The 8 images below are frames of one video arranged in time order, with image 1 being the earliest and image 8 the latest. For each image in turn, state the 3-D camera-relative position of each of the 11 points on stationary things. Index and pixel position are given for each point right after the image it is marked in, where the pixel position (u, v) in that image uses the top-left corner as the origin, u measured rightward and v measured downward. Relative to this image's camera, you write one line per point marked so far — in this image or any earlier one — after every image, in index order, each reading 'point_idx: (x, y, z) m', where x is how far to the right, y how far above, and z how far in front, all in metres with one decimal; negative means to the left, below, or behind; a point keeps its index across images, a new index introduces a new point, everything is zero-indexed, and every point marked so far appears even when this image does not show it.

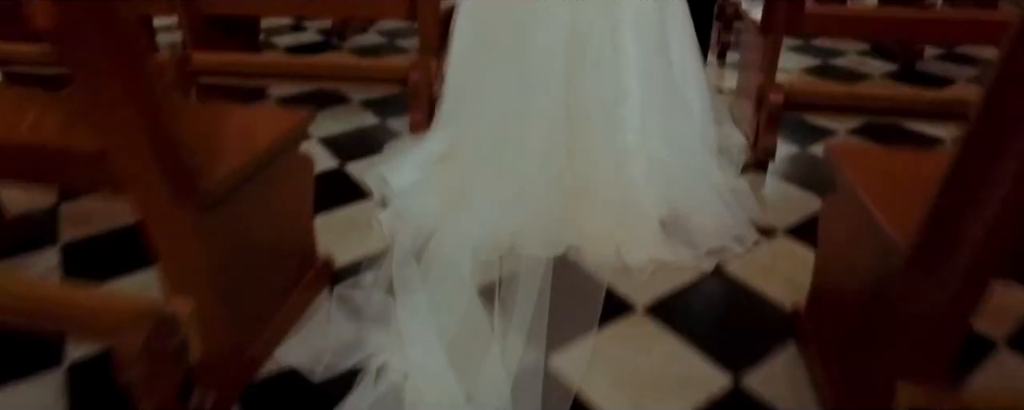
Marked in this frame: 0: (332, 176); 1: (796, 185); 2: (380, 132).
0: (-0.6, +0.1, +2.2) m
1: (+0.9, 0.0, +2.3) m
2: (-0.5, +0.2, +2.5) m
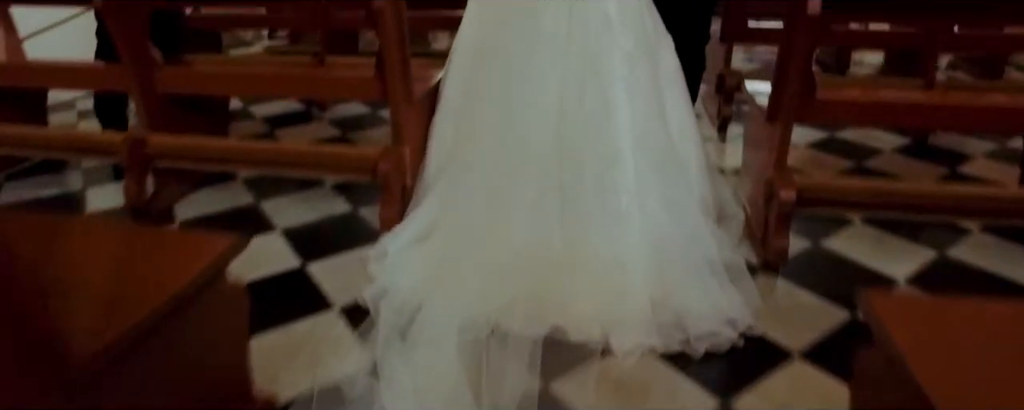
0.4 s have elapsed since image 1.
0: (-0.6, -0.2, +2.0) m
1: (+0.9, -0.2, +2.0) m
2: (-0.5, -0.1, +2.2) m
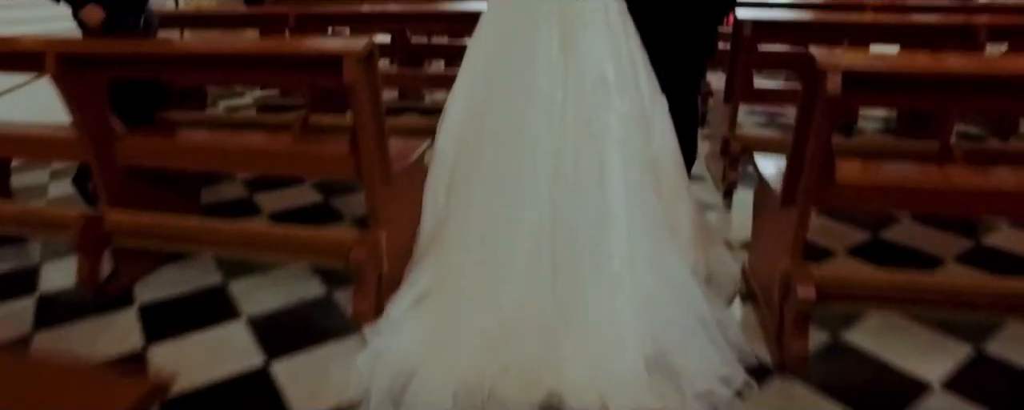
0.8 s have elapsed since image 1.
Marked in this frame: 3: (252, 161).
0: (-0.6, -0.4, +1.8) m
1: (+0.8, -0.5, +1.8) m
2: (-0.5, -0.3, +2.1) m
3: (-0.7, +0.1, +2.0) m
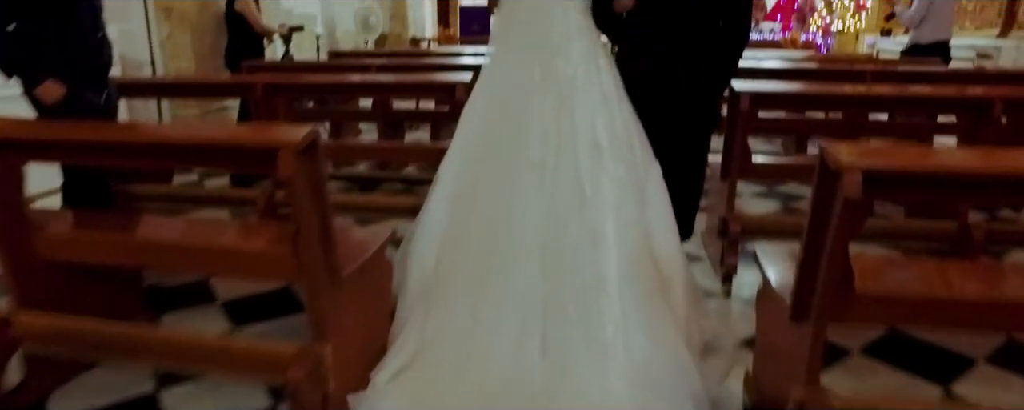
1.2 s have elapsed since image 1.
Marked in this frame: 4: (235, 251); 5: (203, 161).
0: (-0.7, -0.7, +1.5) m
1: (+0.8, -0.7, +1.6) m
2: (-0.6, -0.5, +1.8) m
3: (-0.8, -0.1, +1.7) m
4: (-0.6, -0.1, +1.7) m
5: (-0.7, +0.1, +1.6) m
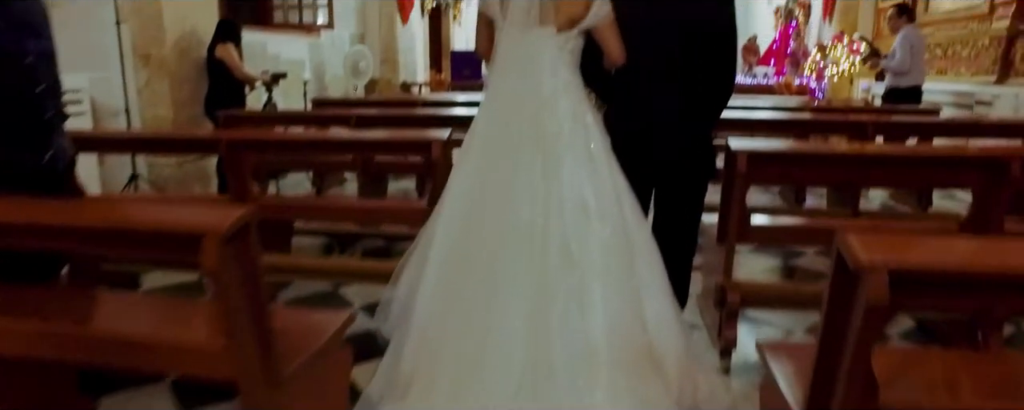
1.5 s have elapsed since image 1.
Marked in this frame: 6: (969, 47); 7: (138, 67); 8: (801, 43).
0: (-0.8, -0.8, +1.3) m
1: (+0.7, -0.9, +1.3) m
2: (-0.7, -0.7, +1.5) m
3: (-0.8, -0.3, +1.5) m
4: (-0.7, -0.3, +1.5) m
5: (-0.7, -0.1, +1.4) m
6: (+4.4, +1.5, +6.8) m
7: (-2.6, +0.9, +4.9) m
8: (+4.1, +2.3, +10.0) m
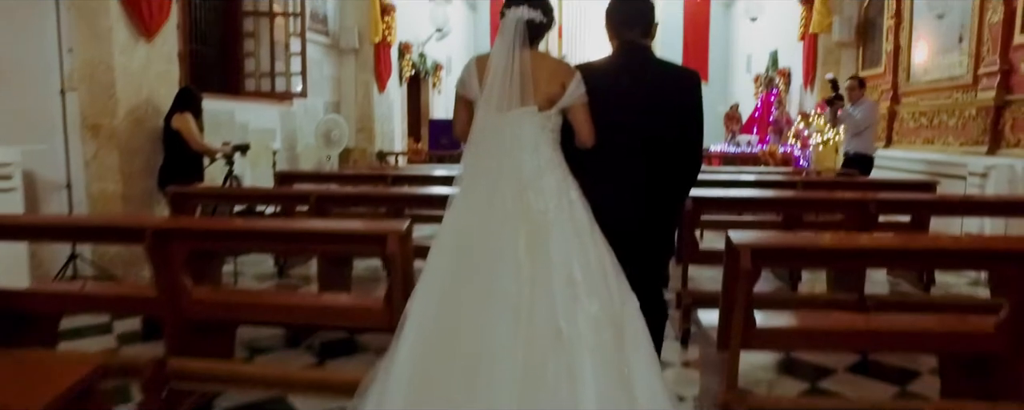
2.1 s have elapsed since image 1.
0: (-0.8, -1.0, +0.8) m
1: (+0.6, -1.1, +0.9) m
2: (-0.7, -0.9, +1.1) m
3: (-0.9, -0.5, +1.1) m
4: (-0.8, -0.5, +1.1) m
5: (-0.8, -0.3, +1.0) m
6: (+4.2, +0.8, +6.7) m
7: (-2.7, +0.4, +4.5) m
8: (+3.8, +1.3, +10.0) m
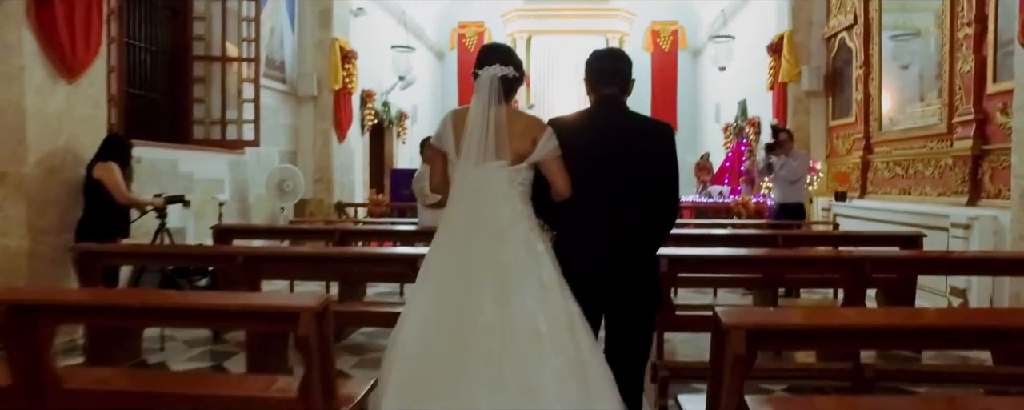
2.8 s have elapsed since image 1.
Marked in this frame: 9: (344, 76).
0: (-0.9, -1.1, +0.3) m
1: (+0.5, -1.1, +0.5) m
2: (-0.8, -1.0, +0.6) m
3: (-1.0, -0.6, +0.6) m
4: (-0.9, -0.6, +0.6) m
5: (-0.9, -0.4, +0.5) m
6: (+3.8, +0.4, +6.5) m
7: (-3.0, +0.1, +4.0) m
8: (+3.3, +0.6, +9.8) m
9: (-2.3, +1.7, +9.7) m
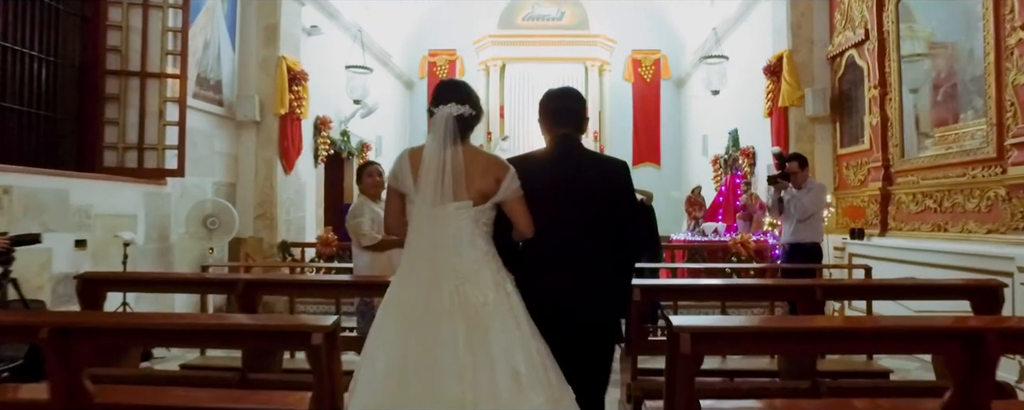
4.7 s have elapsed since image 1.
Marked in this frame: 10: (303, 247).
0: (-1.0, -1.1, -0.9) m
1: (+0.5, -1.1, -0.7) m
2: (-0.9, -1.0, -0.6) m
3: (-1.1, -0.6, -0.6) m
4: (-1.0, -0.6, -0.6) m
5: (-1.0, -0.3, -0.7) m
6: (+3.6, +0.1, +5.5) m
7: (-3.2, -0.1, +2.8) m
8: (+2.9, +0.1, +8.7) m
9: (-2.6, +1.3, +8.5) m
10: (-2.5, -0.5, +8.5) m
